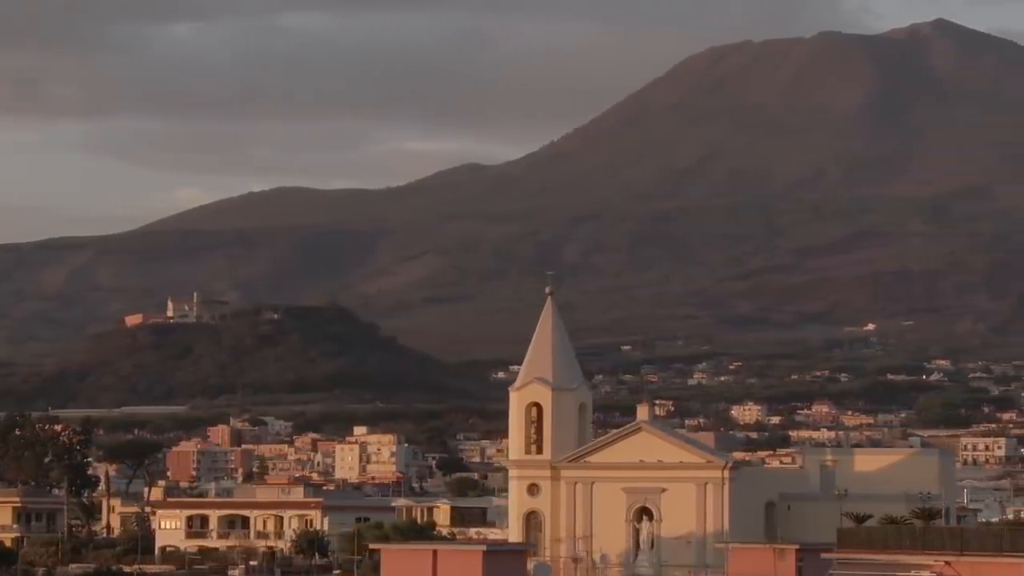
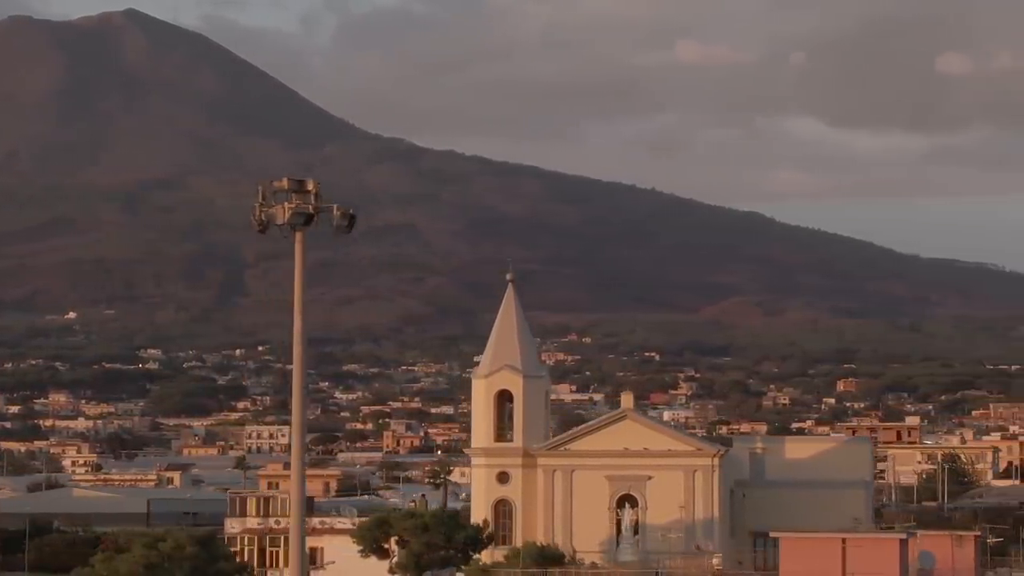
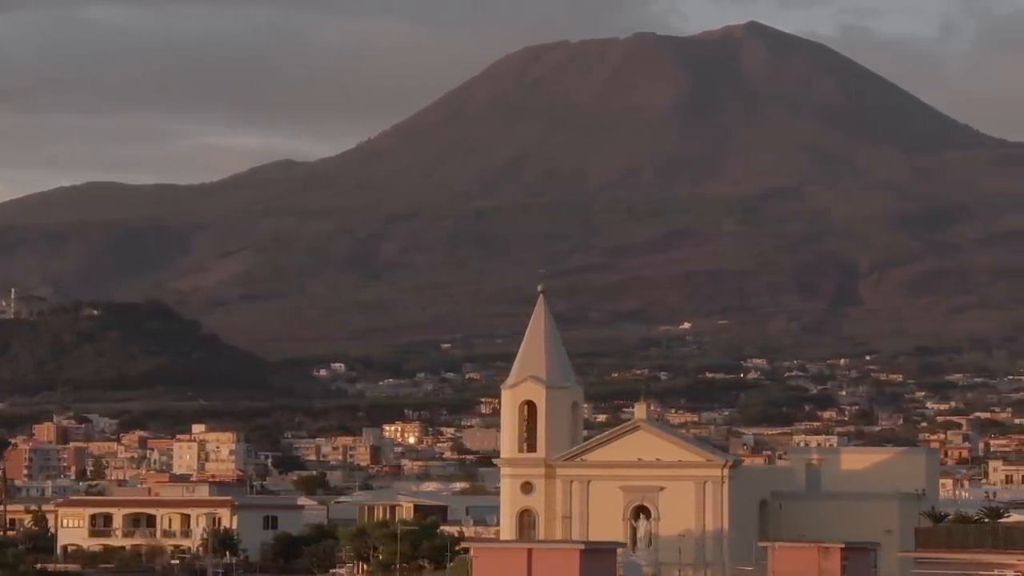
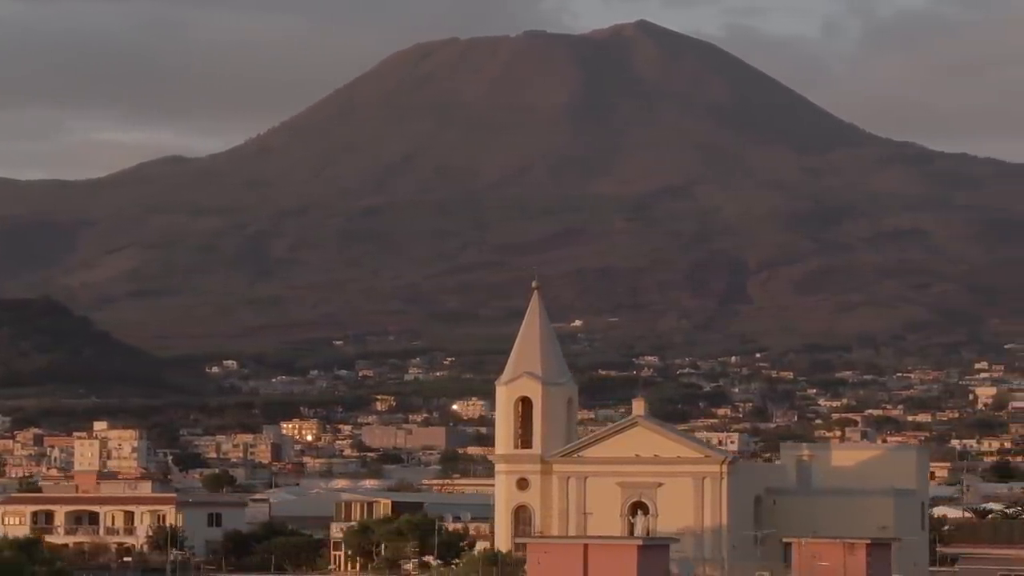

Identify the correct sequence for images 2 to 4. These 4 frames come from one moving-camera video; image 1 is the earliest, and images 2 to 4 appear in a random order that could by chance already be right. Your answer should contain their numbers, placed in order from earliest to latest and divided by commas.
3, 4, 2
